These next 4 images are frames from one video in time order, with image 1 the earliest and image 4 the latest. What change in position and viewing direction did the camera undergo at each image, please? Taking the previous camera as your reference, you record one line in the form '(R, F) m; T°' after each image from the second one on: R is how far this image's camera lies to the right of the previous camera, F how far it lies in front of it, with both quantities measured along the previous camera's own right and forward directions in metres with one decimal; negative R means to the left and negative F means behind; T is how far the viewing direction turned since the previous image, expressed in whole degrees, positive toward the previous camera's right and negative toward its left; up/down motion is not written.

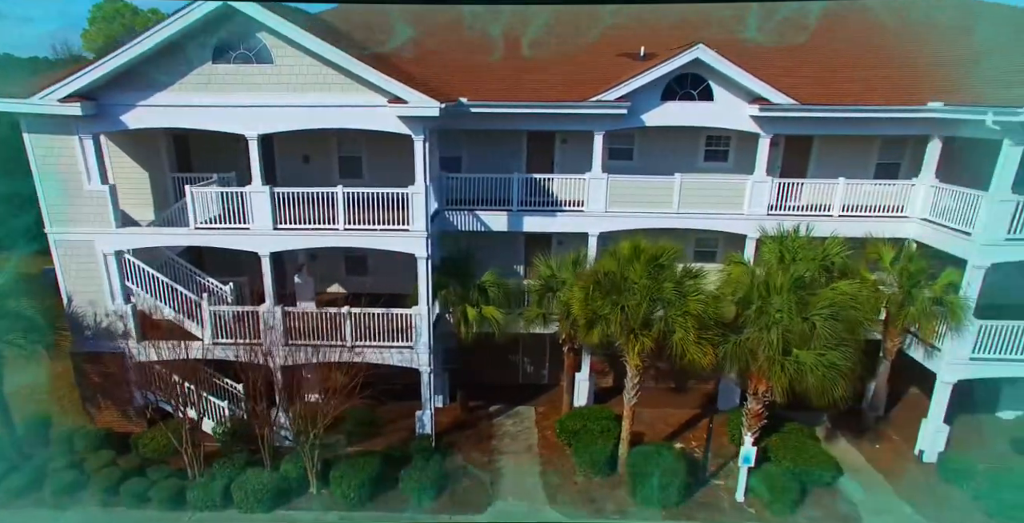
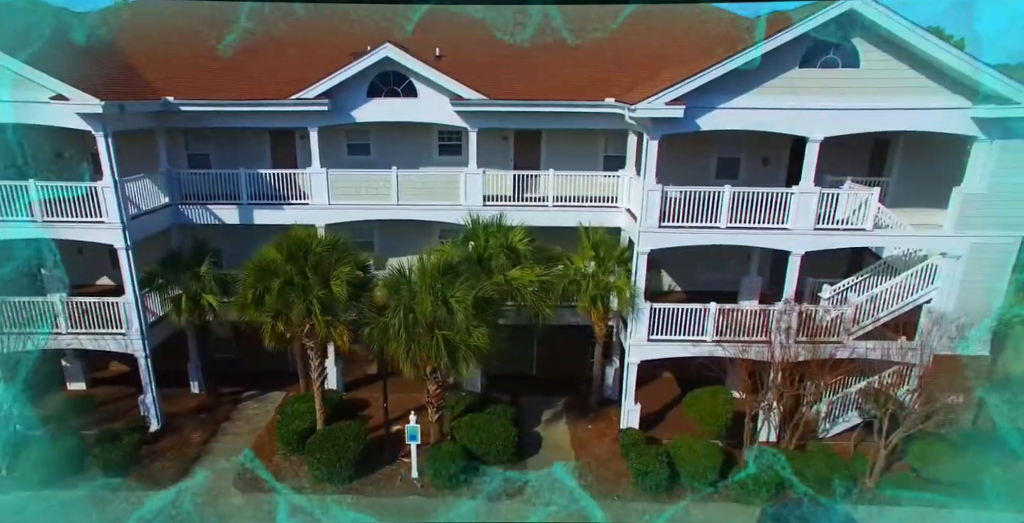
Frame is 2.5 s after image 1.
(+6.3, -0.7) m; +1°
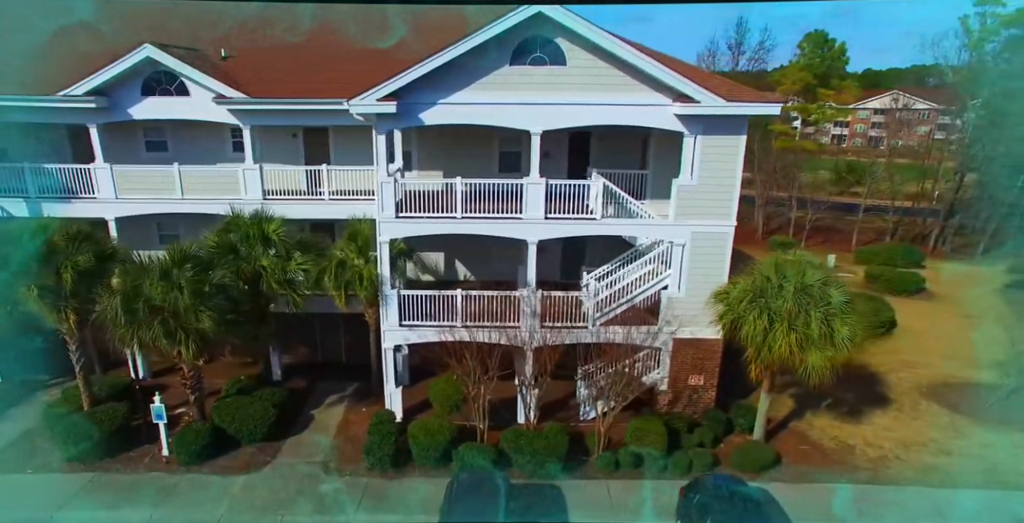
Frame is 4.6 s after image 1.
(+5.4, -0.7) m; +1°
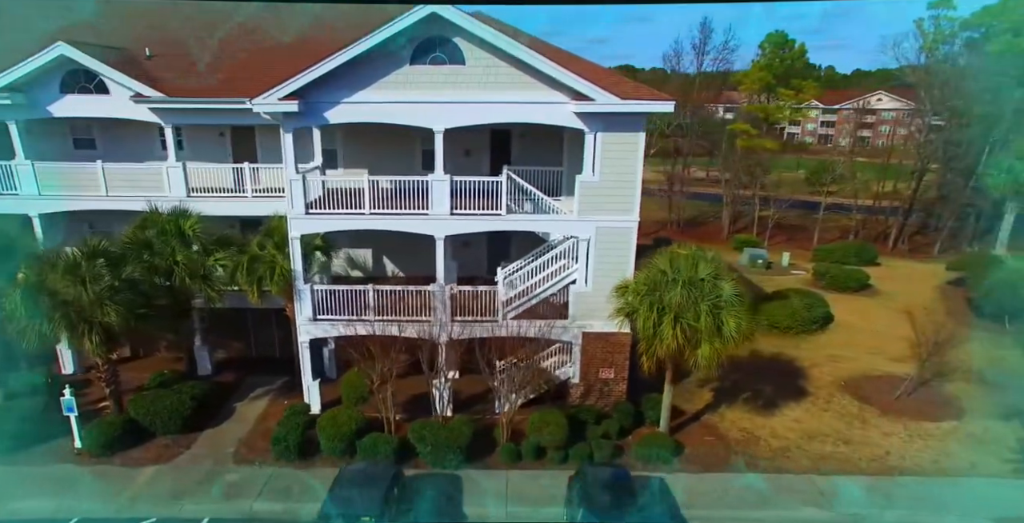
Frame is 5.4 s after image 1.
(+2.0, -0.3) m; 0°
